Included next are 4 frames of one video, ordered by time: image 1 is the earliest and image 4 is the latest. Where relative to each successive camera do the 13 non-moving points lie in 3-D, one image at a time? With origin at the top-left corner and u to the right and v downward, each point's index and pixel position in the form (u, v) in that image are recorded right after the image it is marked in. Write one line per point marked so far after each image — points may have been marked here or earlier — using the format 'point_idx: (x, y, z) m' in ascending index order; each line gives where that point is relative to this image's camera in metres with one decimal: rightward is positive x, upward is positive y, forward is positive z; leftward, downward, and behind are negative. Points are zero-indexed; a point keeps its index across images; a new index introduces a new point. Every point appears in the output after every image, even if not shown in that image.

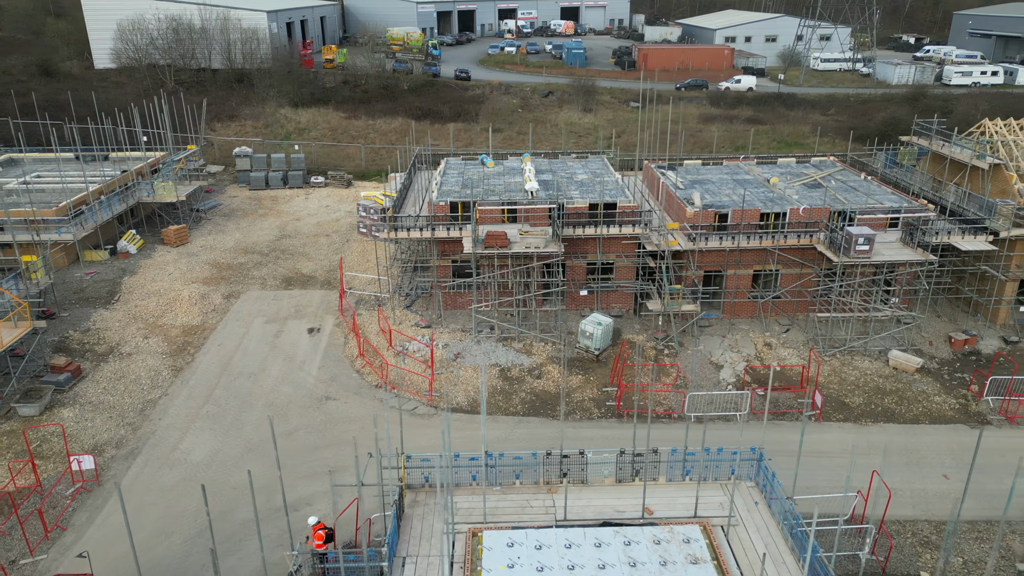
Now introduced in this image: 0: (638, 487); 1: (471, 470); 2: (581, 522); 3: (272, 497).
0: (+1.8, -2.8, +13.7) m
1: (-0.6, -2.5, +13.5) m
2: (+0.9, -3.0, +12.7) m
3: (-4.1, -3.6, +16.8) m
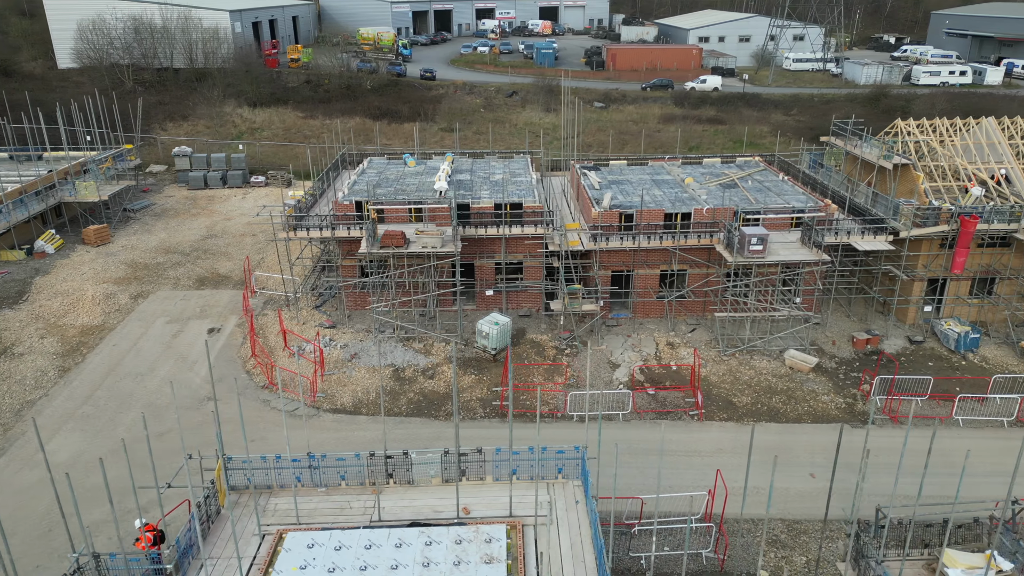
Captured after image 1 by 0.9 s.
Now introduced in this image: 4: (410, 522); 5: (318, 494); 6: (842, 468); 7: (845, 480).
0: (-0.7, -2.8, +13.7) m
1: (-3.0, -2.5, +13.5) m
2: (-1.5, -3.0, +12.7) m
3: (-6.5, -3.6, +16.7) m
4: (-1.3, -3.0, +12.7) m
5: (-2.7, -2.8, +13.5) m
6: (+6.3, -3.4, +18.8) m
7: (+6.2, -3.5, +18.3) m
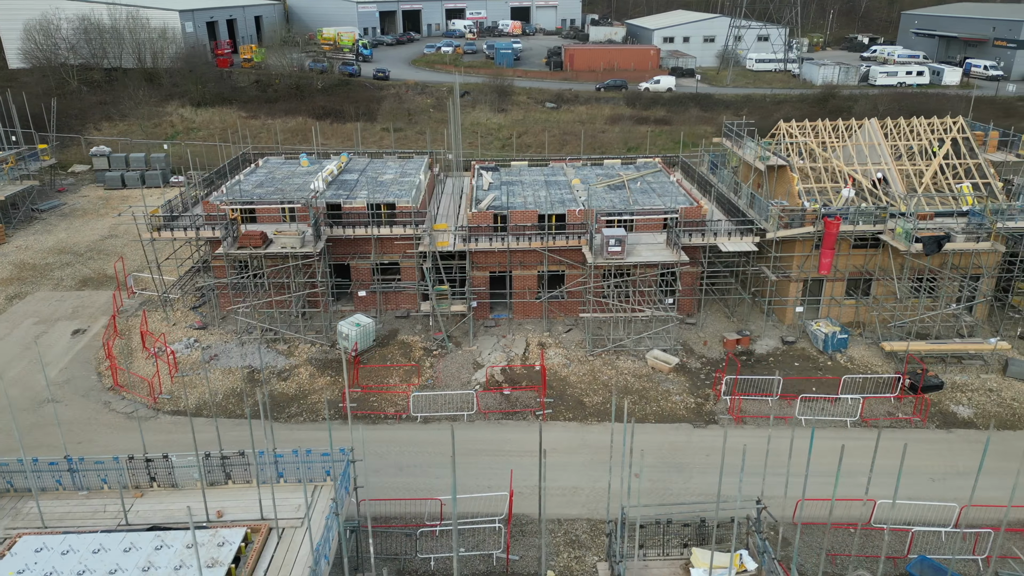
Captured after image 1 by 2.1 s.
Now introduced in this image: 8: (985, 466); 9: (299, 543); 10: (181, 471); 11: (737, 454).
0: (-3.9, -2.8, +13.7) m
1: (-6.2, -2.5, +13.4) m
2: (-4.8, -3.1, +12.7) m
3: (-9.8, -3.6, +16.6) m
4: (-4.5, -3.0, +12.7) m
5: (-5.9, -2.8, +13.4) m
6: (+3.0, -3.4, +18.8) m
7: (+2.9, -3.6, +18.4) m
8: (+9.2, -3.5, +19.3) m
9: (-2.6, -3.2, +12.3) m
10: (-4.5, -2.5, +13.5) m
11: (+4.4, -3.3, +19.5) m
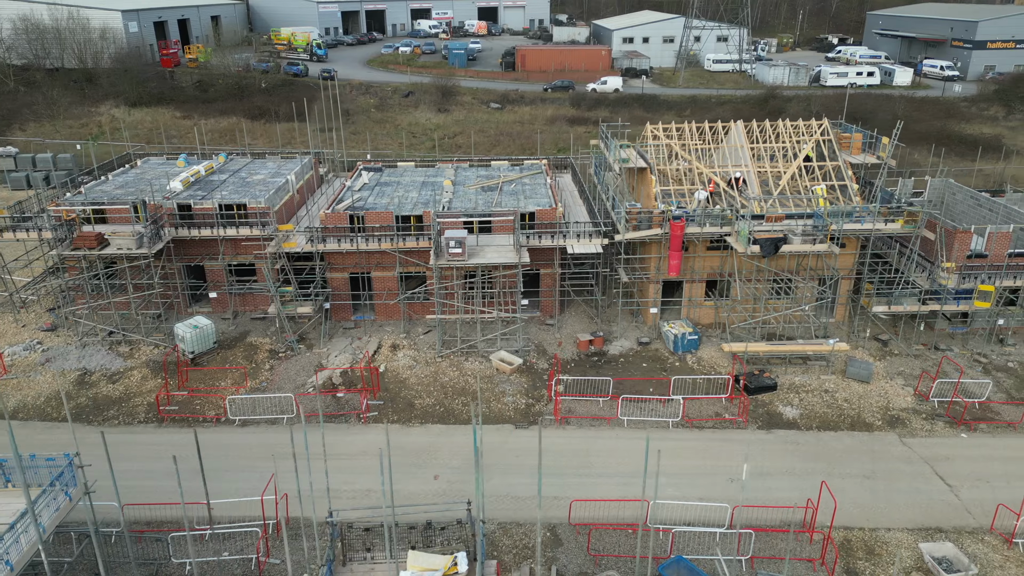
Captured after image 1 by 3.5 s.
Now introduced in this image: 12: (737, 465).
0: (-7.6, -2.8, +13.6) m
1: (-10.0, -2.6, +13.3) m
2: (-8.5, -3.1, +12.6) m
3: (-13.5, -3.7, +16.5) m
4: (-8.3, -3.1, +12.6) m
5: (-9.6, -2.9, +13.3) m
6: (-0.8, -3.5, +18.8) m
7: (-0.9, -3.6, +18.4) m
8: (+5.4, -3.5, +19.4) m
9: (-6.4, -3.2, +12.3) m
10: (-8.2, -2.6, +13.5) m
11: (+0.6, -3.3, +19.5) m
12: (+4.4, -3.5, +19.4) m
